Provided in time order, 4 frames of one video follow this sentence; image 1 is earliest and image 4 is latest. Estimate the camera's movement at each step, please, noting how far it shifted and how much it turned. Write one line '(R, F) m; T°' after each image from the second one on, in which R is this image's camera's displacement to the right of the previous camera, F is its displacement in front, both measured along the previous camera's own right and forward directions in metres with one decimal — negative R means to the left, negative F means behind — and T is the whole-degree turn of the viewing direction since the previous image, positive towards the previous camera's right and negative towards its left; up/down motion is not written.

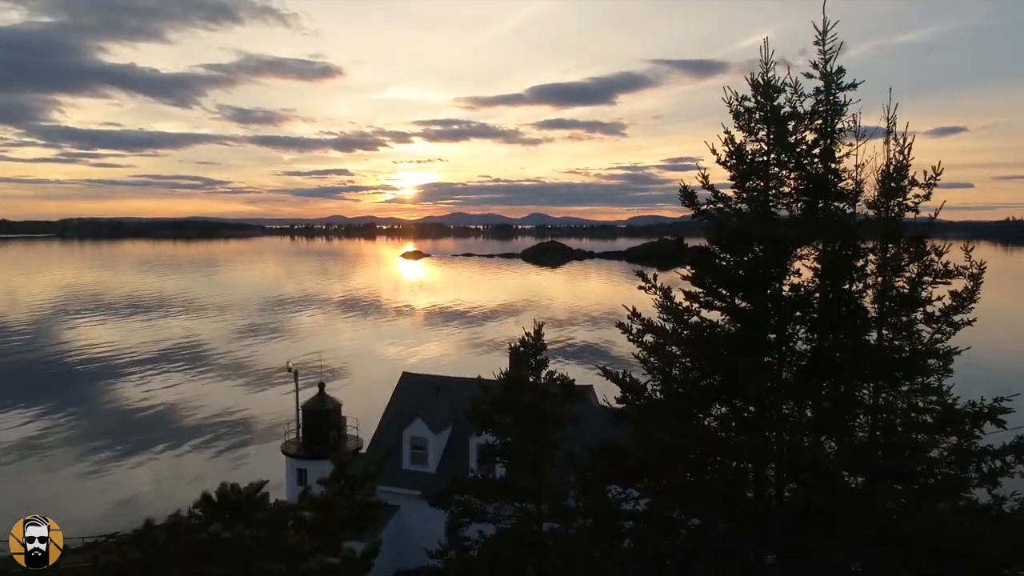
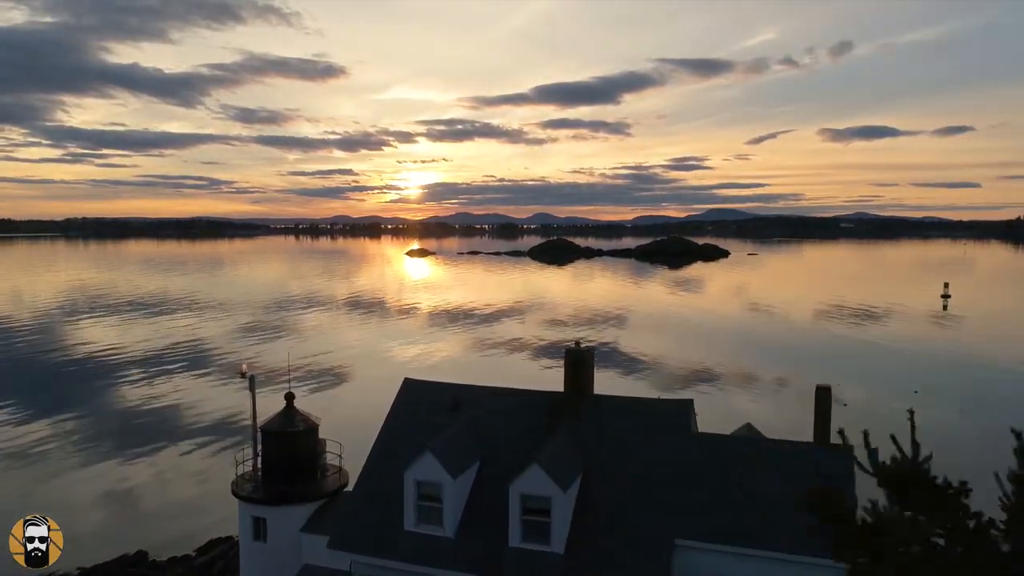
(+0.1, +1.6) m; 0°
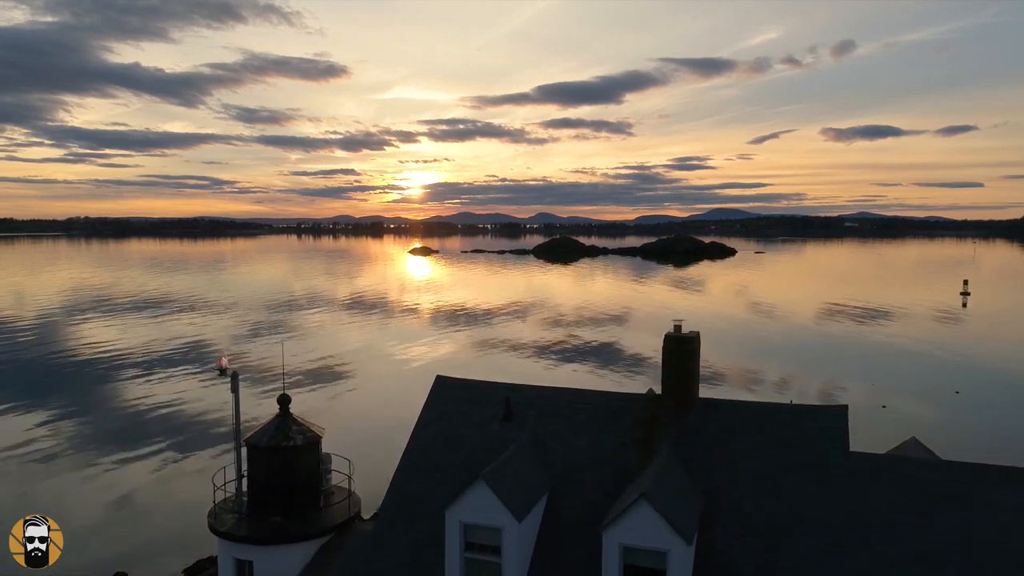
(+0.1, +0.8) m; 0°
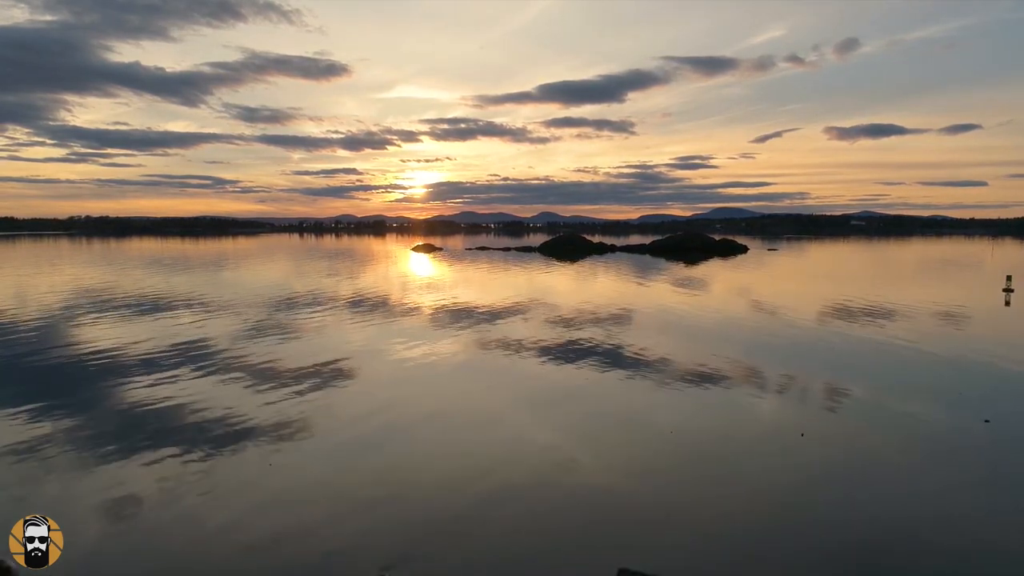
(+0.1, +1.5) m; 0°
